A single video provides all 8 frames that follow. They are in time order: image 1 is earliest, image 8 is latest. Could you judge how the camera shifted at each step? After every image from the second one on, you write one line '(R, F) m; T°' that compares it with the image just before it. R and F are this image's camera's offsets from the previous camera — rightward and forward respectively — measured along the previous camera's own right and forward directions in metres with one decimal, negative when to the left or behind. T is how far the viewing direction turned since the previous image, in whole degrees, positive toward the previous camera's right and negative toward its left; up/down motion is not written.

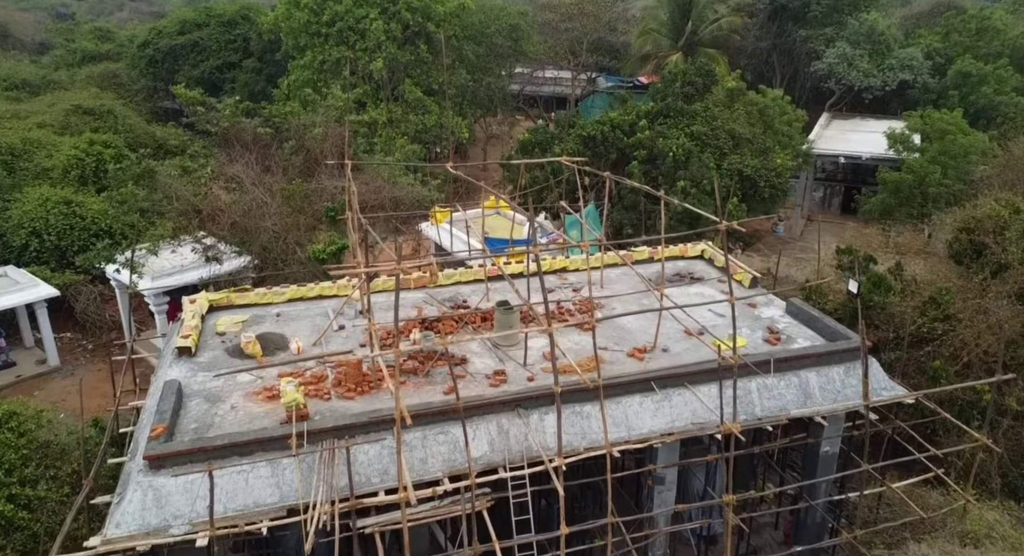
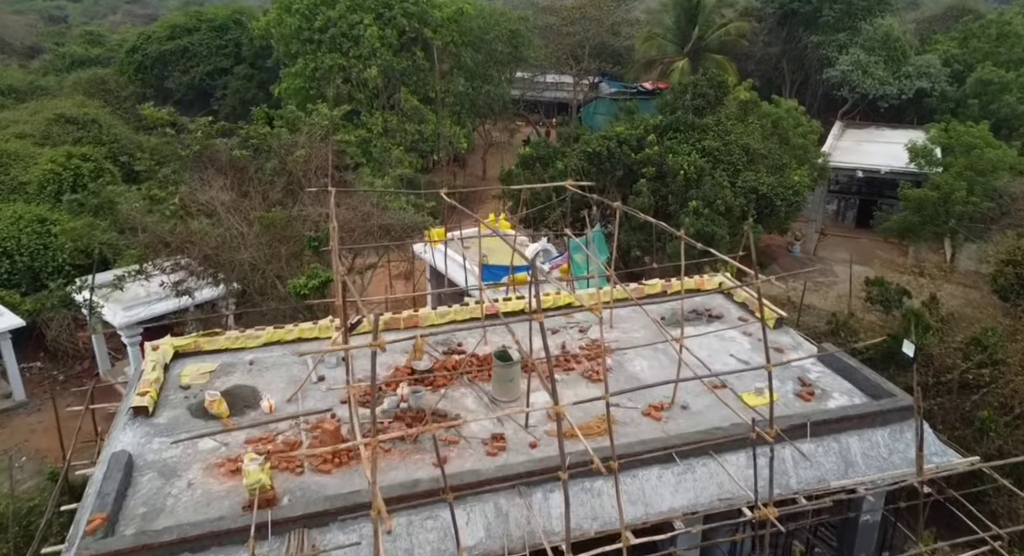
(0.0, +1.1) m; 0°
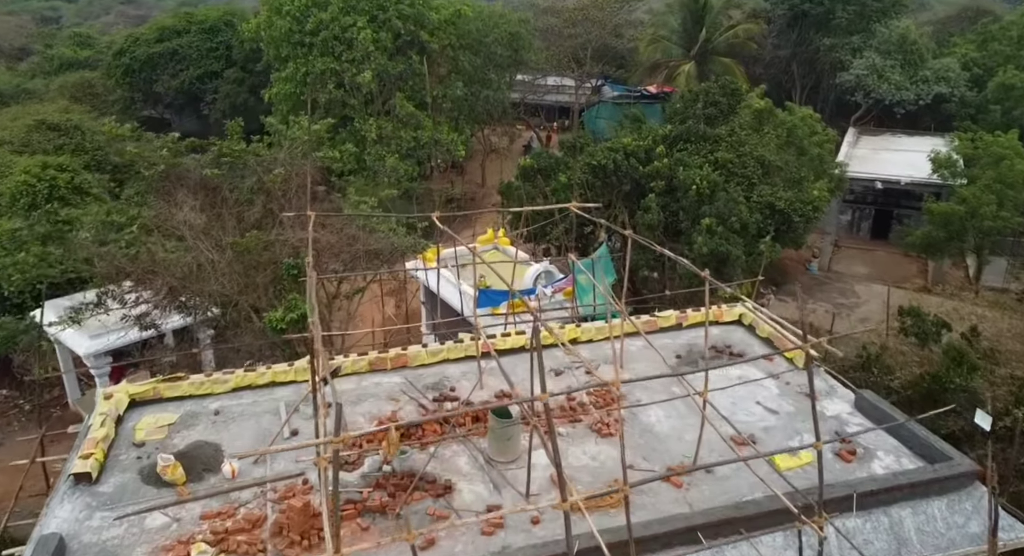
(0.0, +1.1) m; 0°
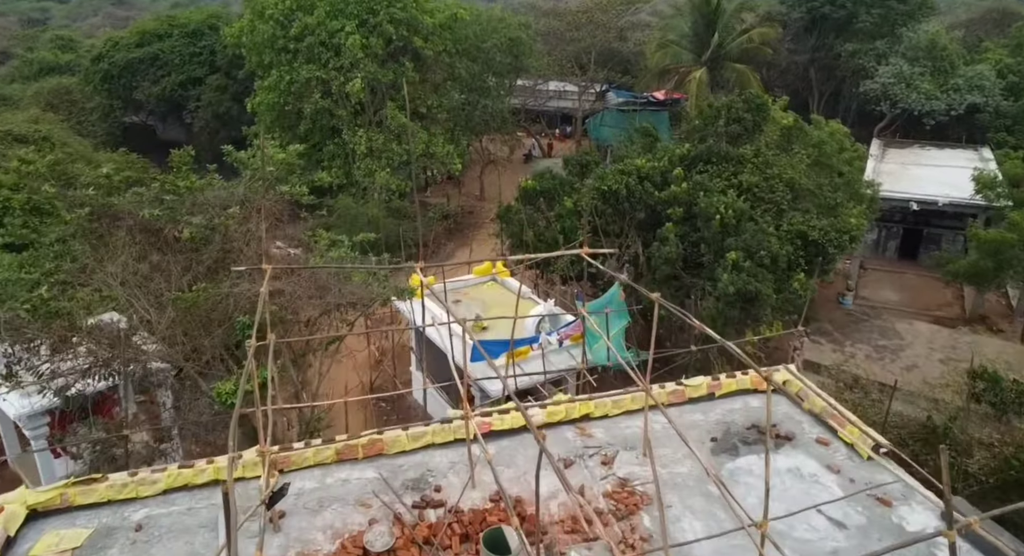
(0.0, +1.7) m; 0°
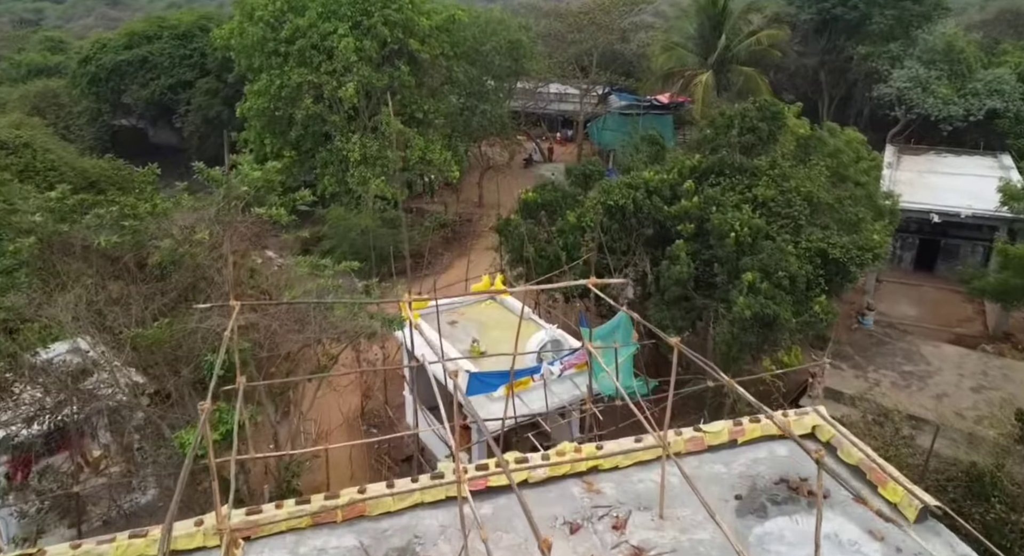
(0.0, +0.9) m; 0°
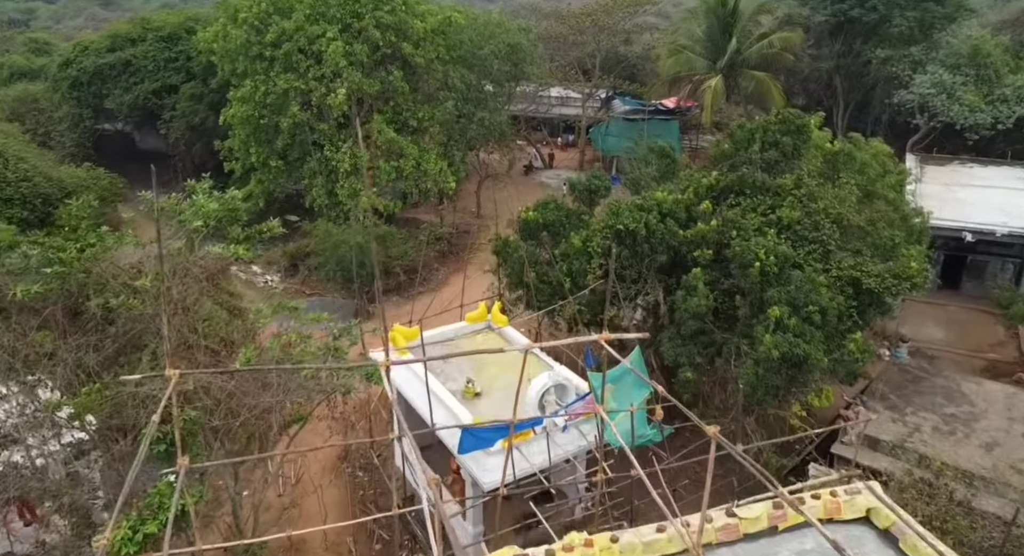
(0.0, +1.2) m; 0°
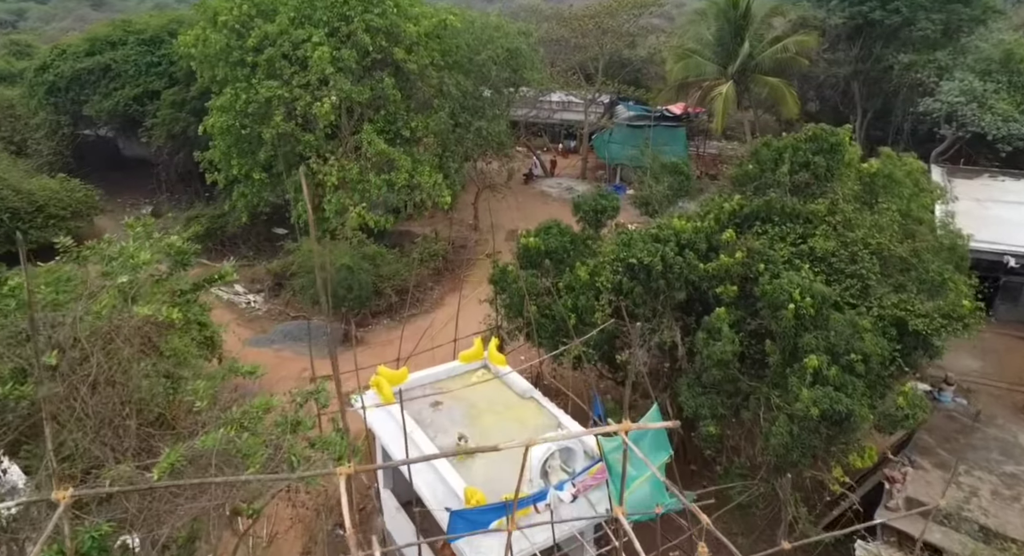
(0.0, +1.4) m; 0°
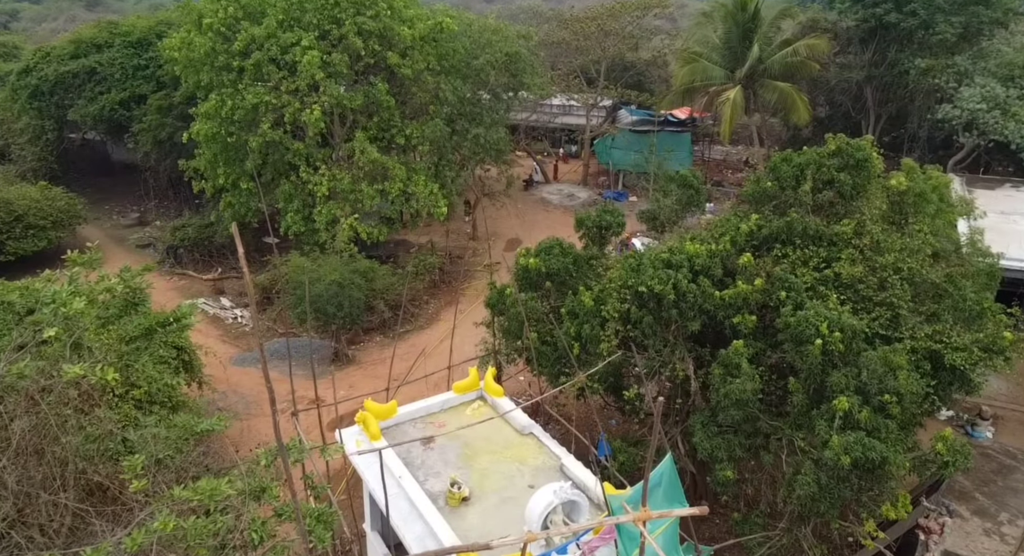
(0.0, +0.9) m; 0°
